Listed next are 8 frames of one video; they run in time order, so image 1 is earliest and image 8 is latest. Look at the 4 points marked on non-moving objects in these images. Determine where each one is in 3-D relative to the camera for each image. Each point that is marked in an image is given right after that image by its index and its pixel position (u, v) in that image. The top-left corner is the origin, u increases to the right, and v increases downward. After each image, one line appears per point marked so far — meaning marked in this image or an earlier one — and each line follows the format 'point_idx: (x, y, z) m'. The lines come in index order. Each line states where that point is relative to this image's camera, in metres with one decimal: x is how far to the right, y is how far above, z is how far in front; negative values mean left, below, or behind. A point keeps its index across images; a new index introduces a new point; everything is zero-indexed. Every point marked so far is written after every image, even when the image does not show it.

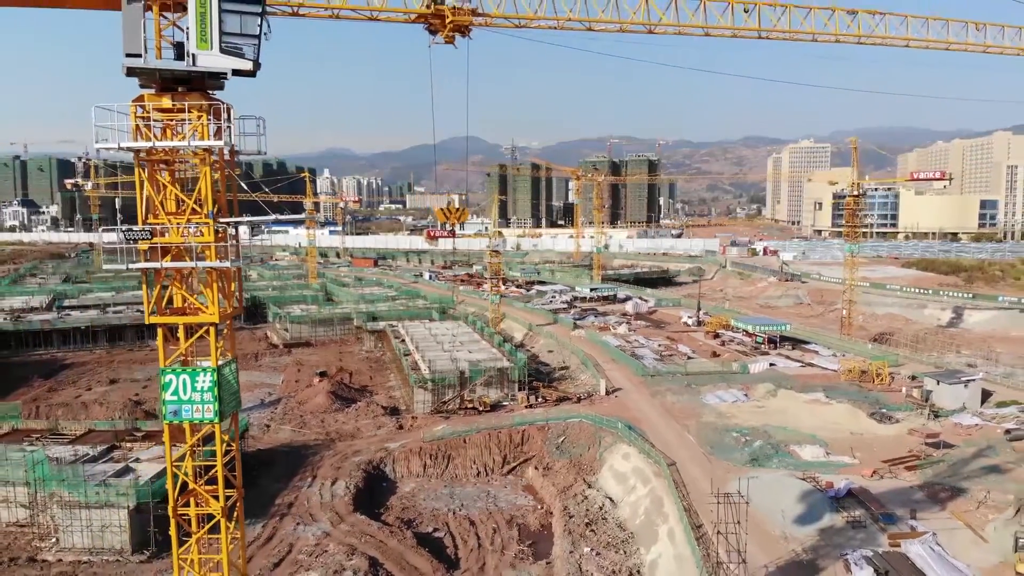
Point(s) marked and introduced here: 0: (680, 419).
0: (+3.7, -2.9, +15.6) m
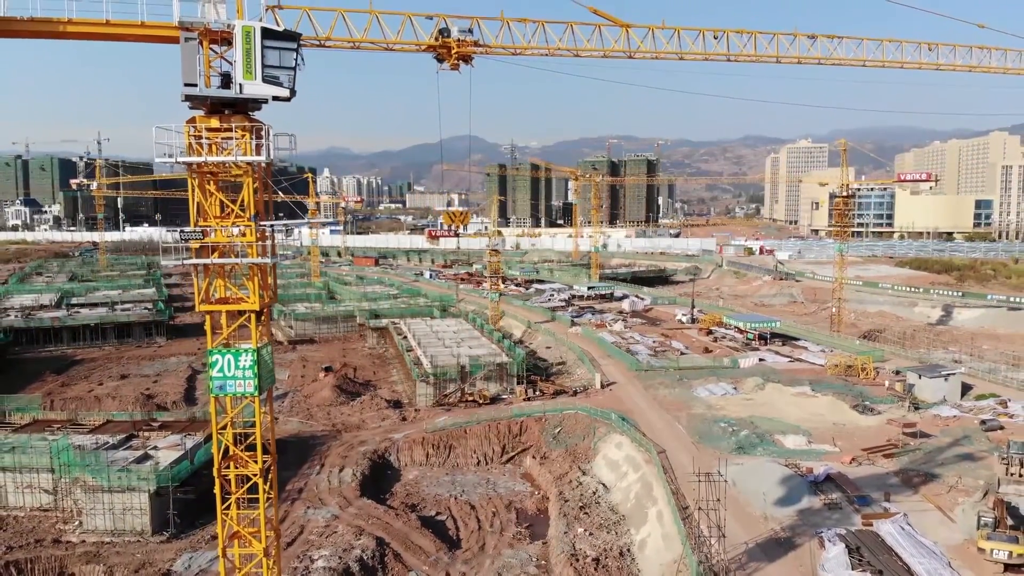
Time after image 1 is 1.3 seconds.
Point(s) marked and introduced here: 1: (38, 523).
0: (+3.7, -2.8, +16.3) m
1: (-8.6, -4.3, +12.8) m
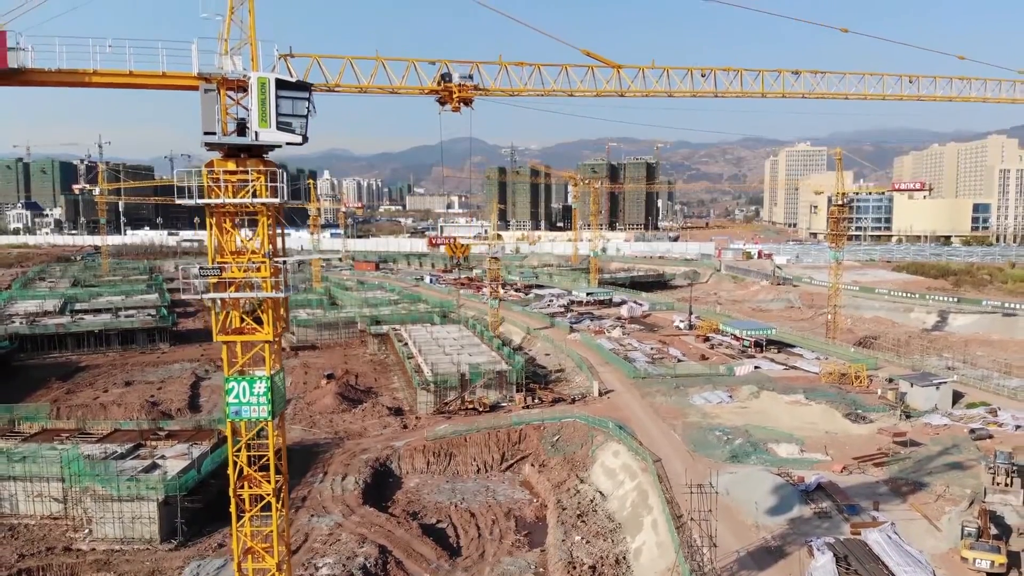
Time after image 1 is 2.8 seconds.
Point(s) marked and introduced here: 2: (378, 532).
0: (+3.7, -3.1, +16.6) m
1: (-8.6, -4.6, +13.2) m
2: (-2.4, -4.3, +12.5) m
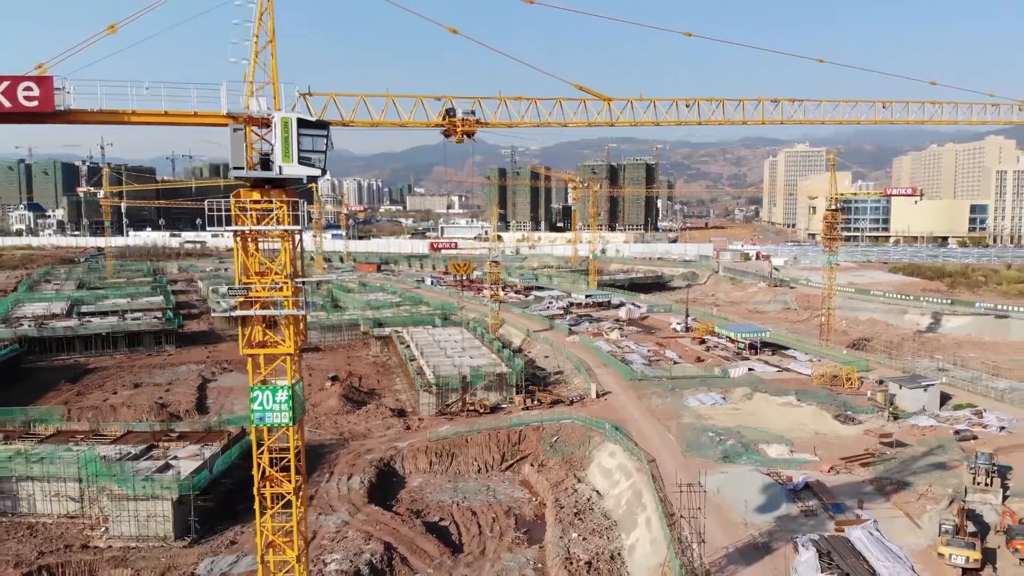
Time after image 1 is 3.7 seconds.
0: (+3.7, -3.2, +17.1) m
1: (-8.6, -4.7, +13.7) m
2: (-2.4, -4.4, +13.0) m
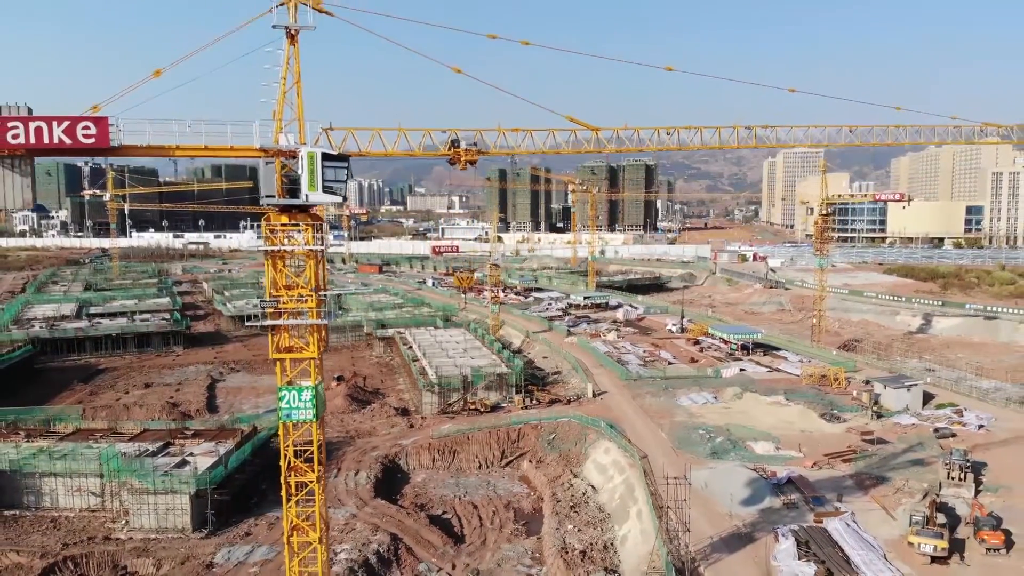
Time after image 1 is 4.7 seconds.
0: (+3.7, -3.3, +17.9) m
1: (-8.7, -4.8, +14.4) m
2: (-2.4, -4.5, +13.7) m
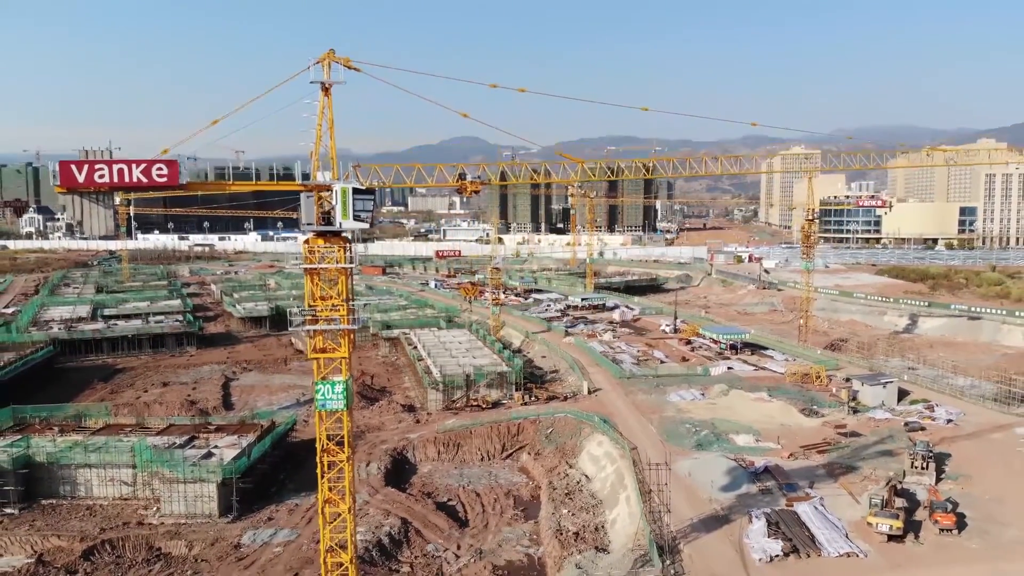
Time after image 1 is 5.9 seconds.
0: (+3.7, -3.4, +19.1) m
1: (-8.7, -4.9, +15.7) m
2: (-2.4, -4.7, +15.0) m
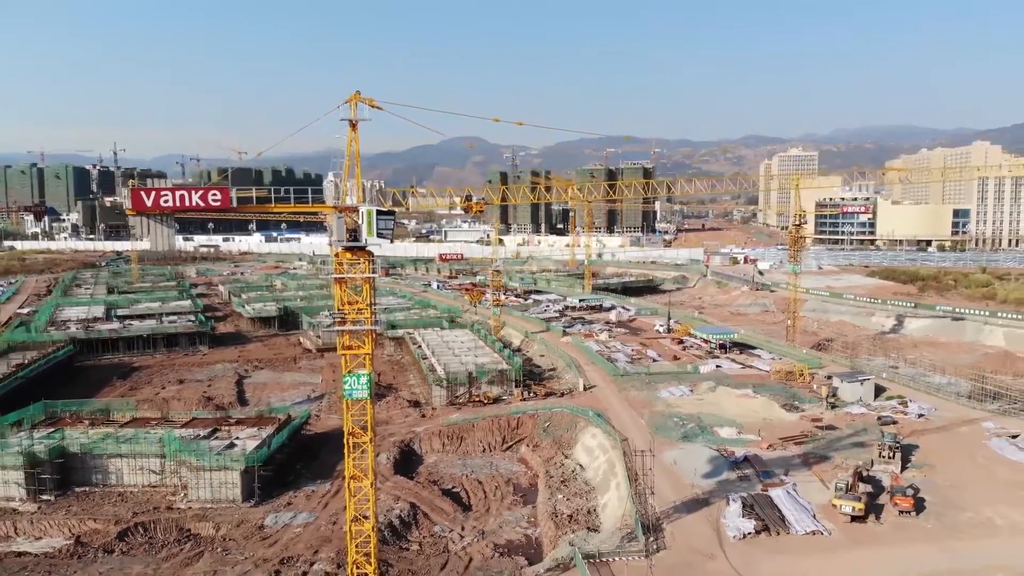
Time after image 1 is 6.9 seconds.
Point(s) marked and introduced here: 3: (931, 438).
0: (+3.7, -3.5, +20.4) m
1: (-8.7, -5.0, +17.0) m
2: (-2.4, -4.7, +16.3) m
3: (+10.8, -3.9, +18.2) m
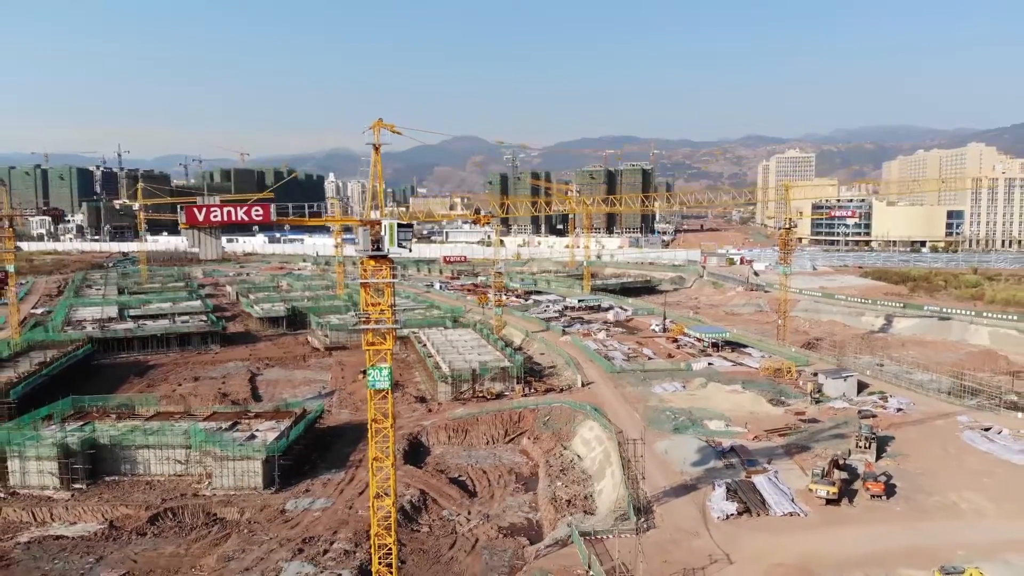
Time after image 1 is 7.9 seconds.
0: (+3.7, -3.6, +21.6) m
1: (-8.6, -5.1, +18.2) m
2: (-2.3, -4.8, +17.5) m
3: (+10.9, -3.9, +19.4) m
